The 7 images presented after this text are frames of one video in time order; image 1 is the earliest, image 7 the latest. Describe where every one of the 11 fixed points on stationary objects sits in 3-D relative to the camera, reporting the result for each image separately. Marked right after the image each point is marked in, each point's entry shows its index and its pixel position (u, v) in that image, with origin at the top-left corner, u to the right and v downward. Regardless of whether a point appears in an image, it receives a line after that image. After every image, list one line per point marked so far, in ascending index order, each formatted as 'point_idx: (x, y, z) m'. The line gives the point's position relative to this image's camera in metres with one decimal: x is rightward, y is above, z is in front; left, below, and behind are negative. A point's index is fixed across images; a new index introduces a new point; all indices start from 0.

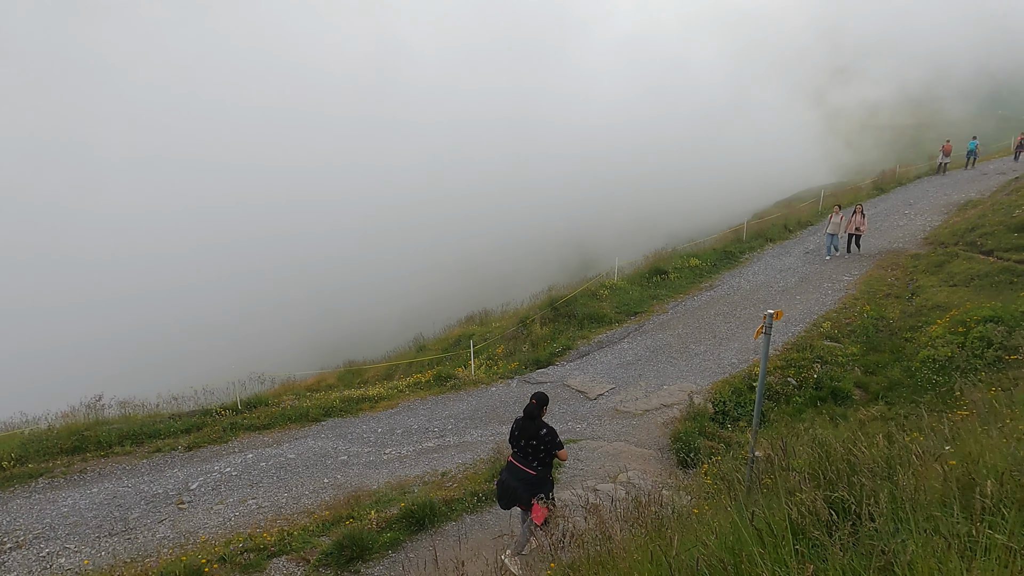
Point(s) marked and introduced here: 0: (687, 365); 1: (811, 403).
0: (+3.8, -1.7, +14.4) m
1: (+5.9, -2.2, +12.8) m
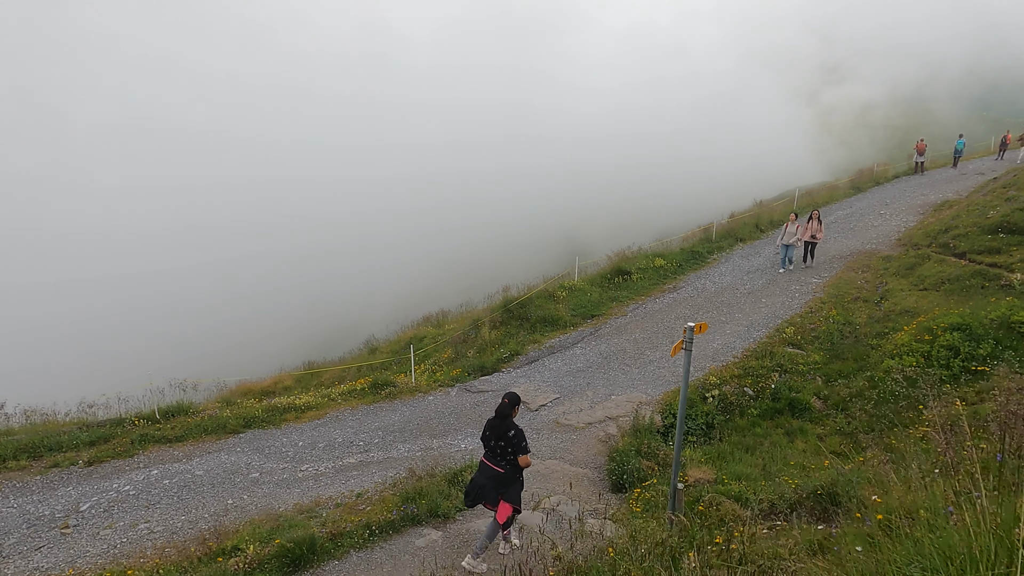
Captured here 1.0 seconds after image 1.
0: (+2.6, -1.8, +13.5) m
1: (+4.7, -2.3, +12.0) m
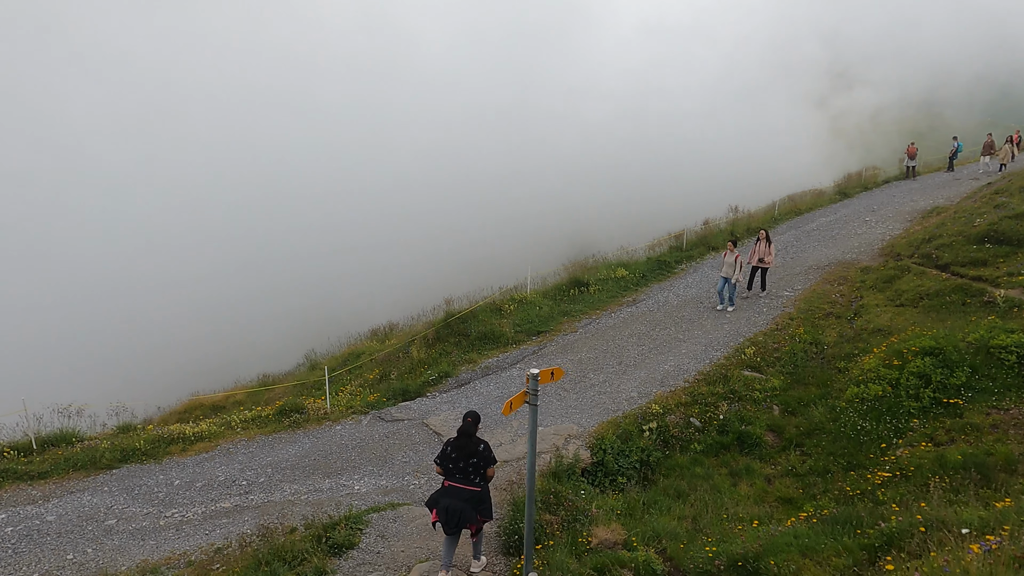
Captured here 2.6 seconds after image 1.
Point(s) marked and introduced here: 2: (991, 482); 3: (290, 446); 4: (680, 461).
0: (+1.2, -2.1, +12.1) m
1: (+3.2, -2.6, +10.5) m
2: (+5.7, -2.3, +7.8) m
3: (-3.8, -2.7, +11.0) m
4: (+2.6, -2.7, +10.2) m
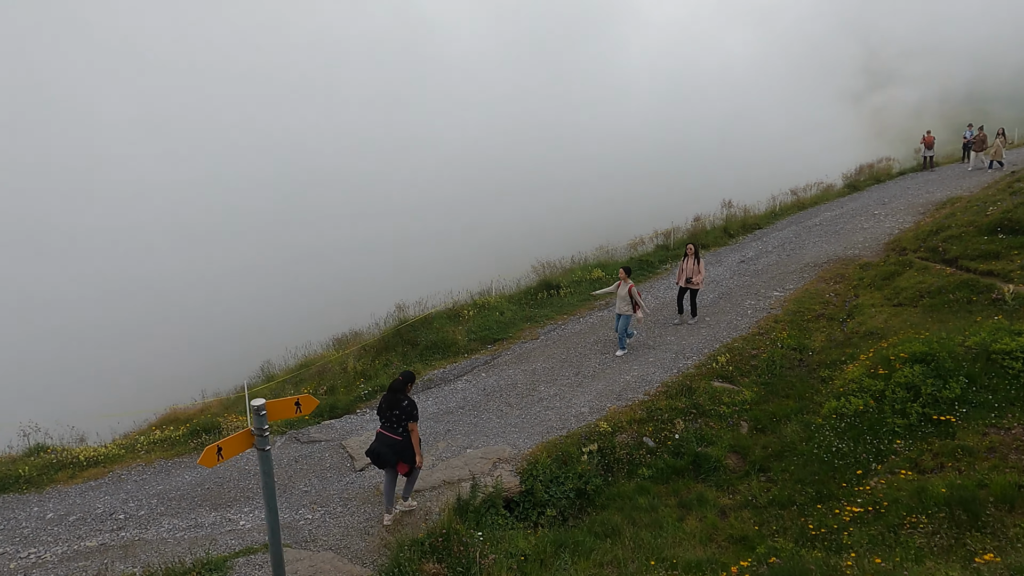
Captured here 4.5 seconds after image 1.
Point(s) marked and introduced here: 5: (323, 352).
0: (+0.1, -2.1, +10.7) m
1: (+2.1, -2.6, +9.0) m
2: (+4.5, -2.2, +6.2) m
3: (-4.9, -2.8, +9.8) m
4: (+1.5, -2.7, +8.7) m
5: (-4.7, -1.6, +16.5) m
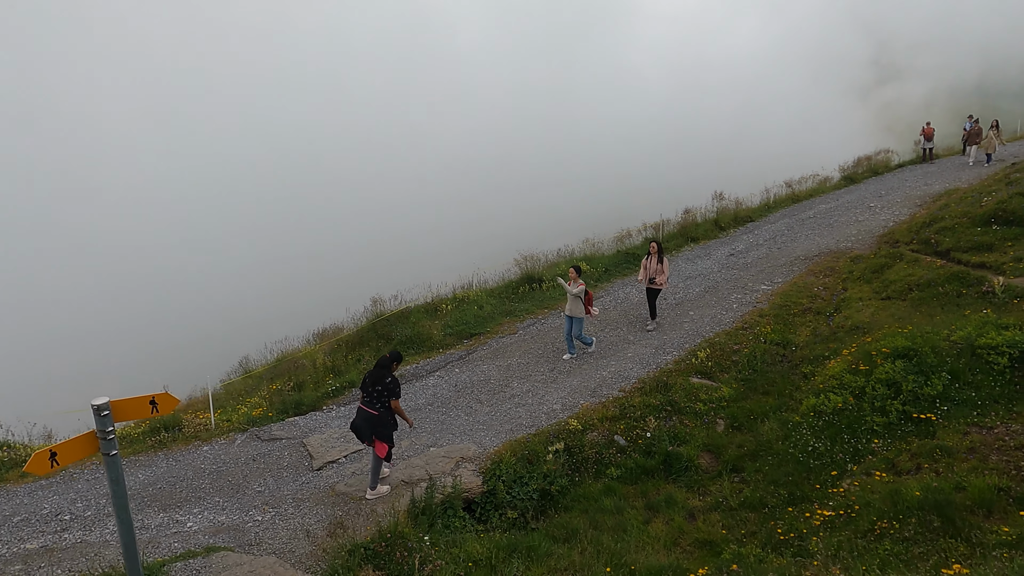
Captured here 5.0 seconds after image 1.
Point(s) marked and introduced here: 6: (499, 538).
0: (-0.4, -2.0, +10.3) m
1: (+1.6, -2.5, +8.7) m
2: (+3.9, -2.1, +5.8) m
3: (-5.4, -2.6, +9.5) m
4: (+1.0, -2.6, +8.4) m
5: (-5.2, -1.5, +16.2) m
6: (-0.1, -2.7, +7.1) m
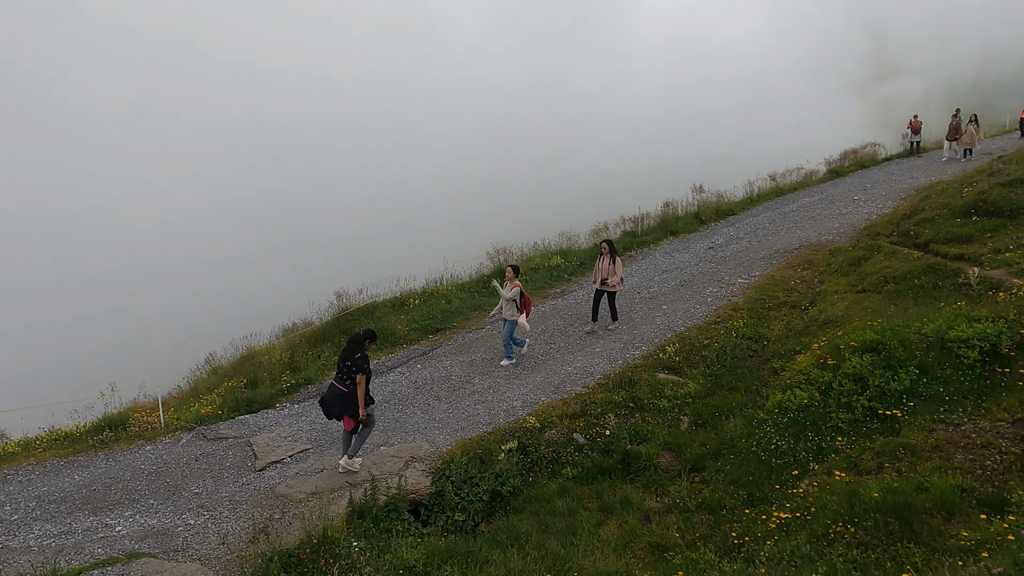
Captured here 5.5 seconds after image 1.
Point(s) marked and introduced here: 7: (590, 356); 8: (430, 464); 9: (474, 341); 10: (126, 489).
0: (-1.0, -1.9, +9.9) m
1: (+1.0, -2.4, +8.3) m
2: (+3.3, -2.0, +5.4) m
3: (-6.0, -2.5, +9.0) m
4: (+0.4, -2.5, +8.0) m
5: (-5.9, -1.3, +15.7) m
6: (-0.8, -2.6, +6.7) m
7: (+1.4, -1.2, +11.5) m
8: (-1.1, -2.3, +8.4) m
9: (-0.7, -1.0, +12.5) m
10: (-5.0, -2.6, +8.4) m
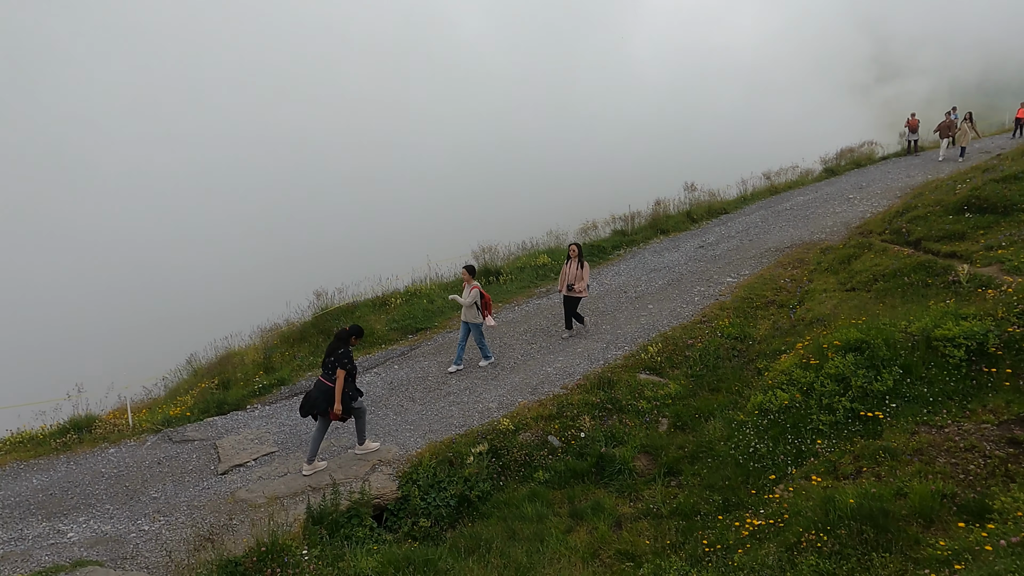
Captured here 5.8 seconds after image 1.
0: (-1.4, -1.9, +9.6) m
1: (+0.6, -2.3, +8.0) m
2: (+3.0, -2.0, +5.1) m
3: (-6.4, -2.5, +8.8) m
4: (0.0, -2.5, +7.7) m
5: (-6.2, -1.3, +15.5) m
6: (-1.1, -2.6, +6.4) m
7: (+1.0, -1.2, +11.2) m
8: (-1.4, -2.2, +8.2) m
9: (-1.1, -1.0, +12.2) m
10: (-5.3, -2.6, +8.2) m
